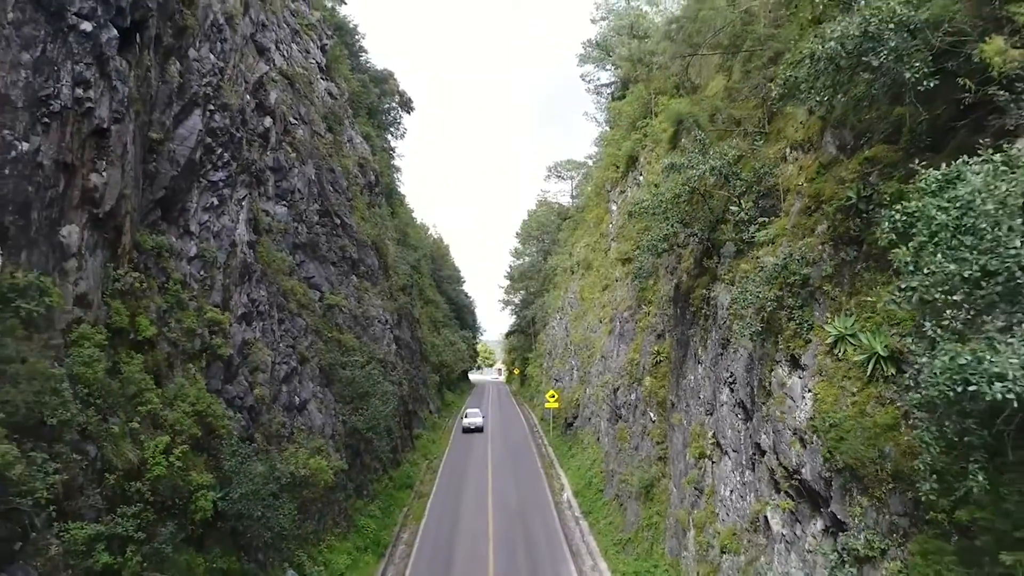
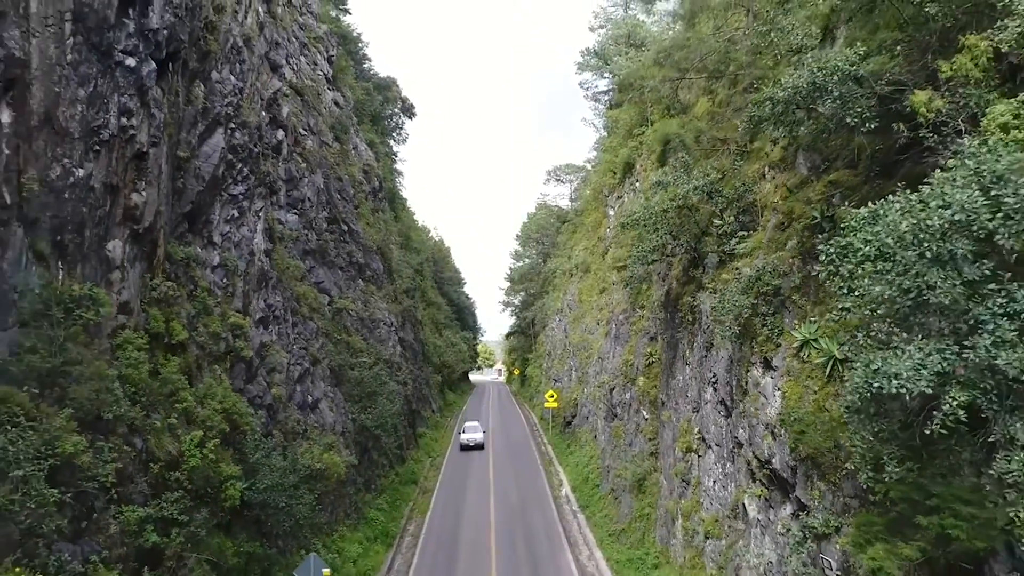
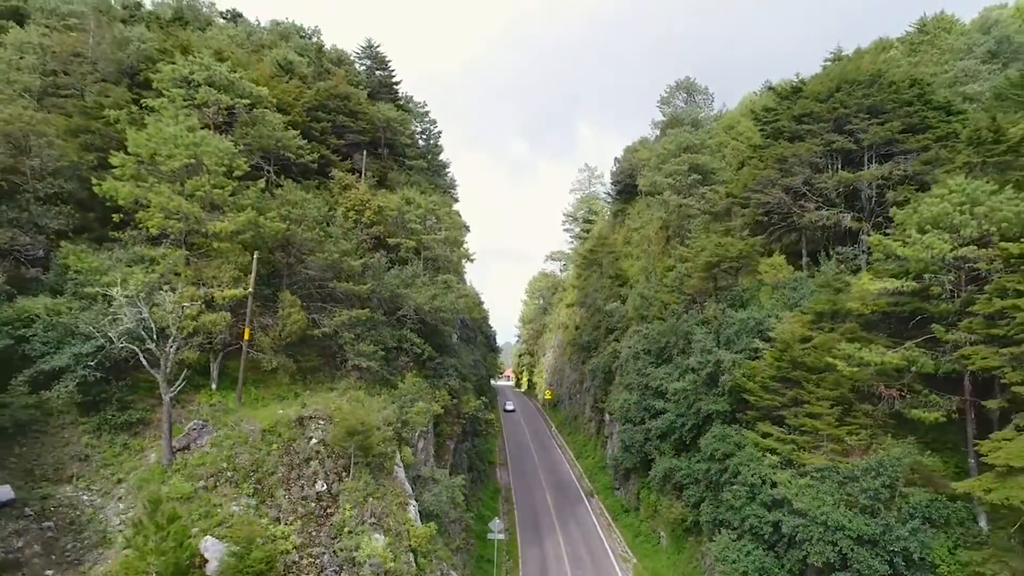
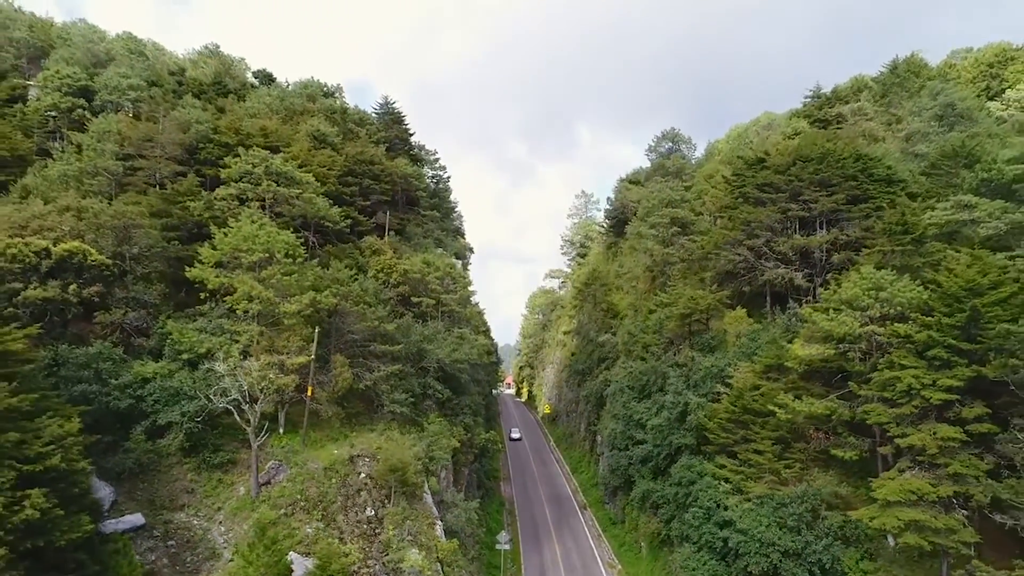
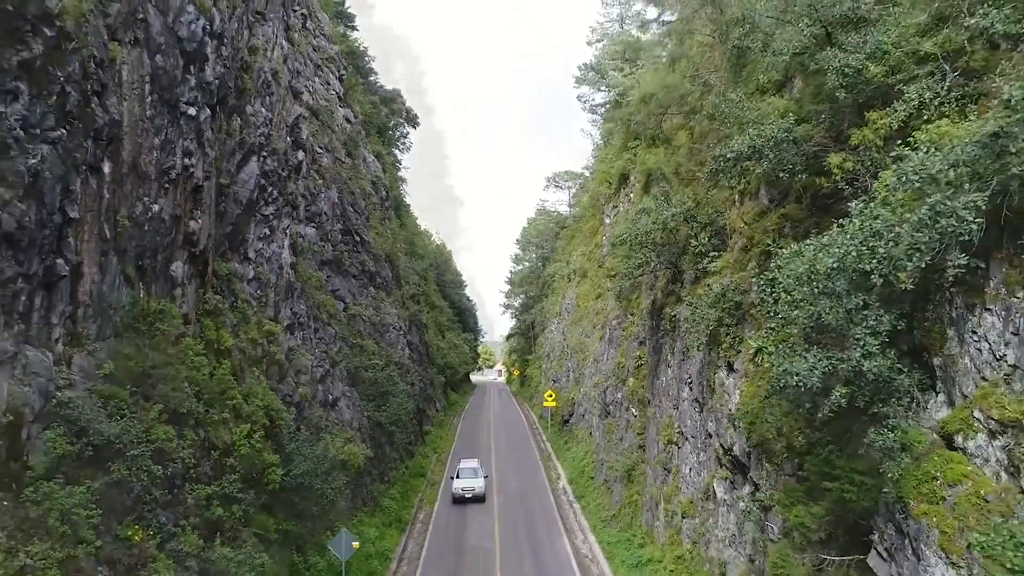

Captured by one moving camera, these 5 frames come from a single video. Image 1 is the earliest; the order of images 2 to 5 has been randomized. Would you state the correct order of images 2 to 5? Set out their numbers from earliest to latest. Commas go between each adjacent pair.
2, 5, 3, 4
